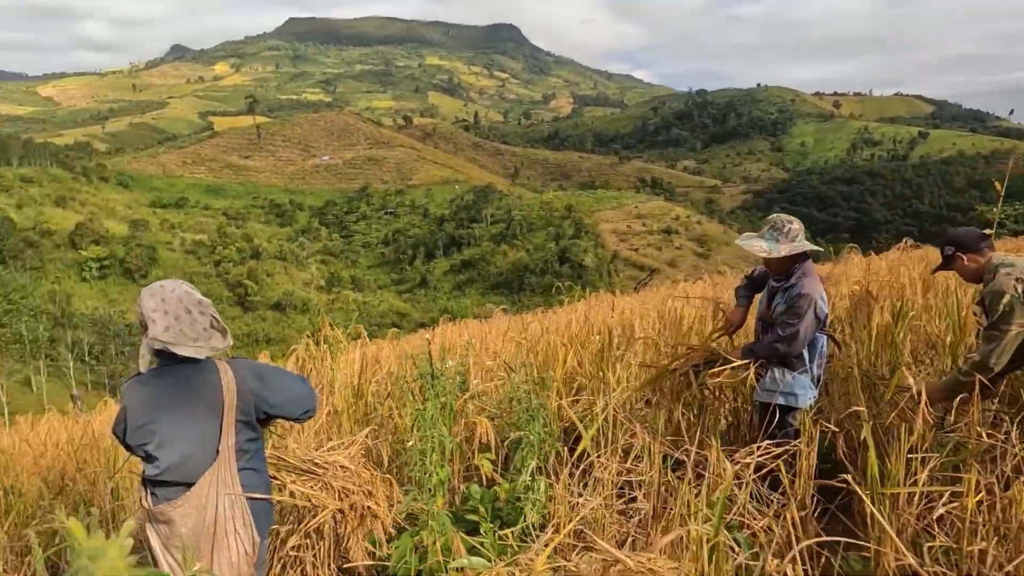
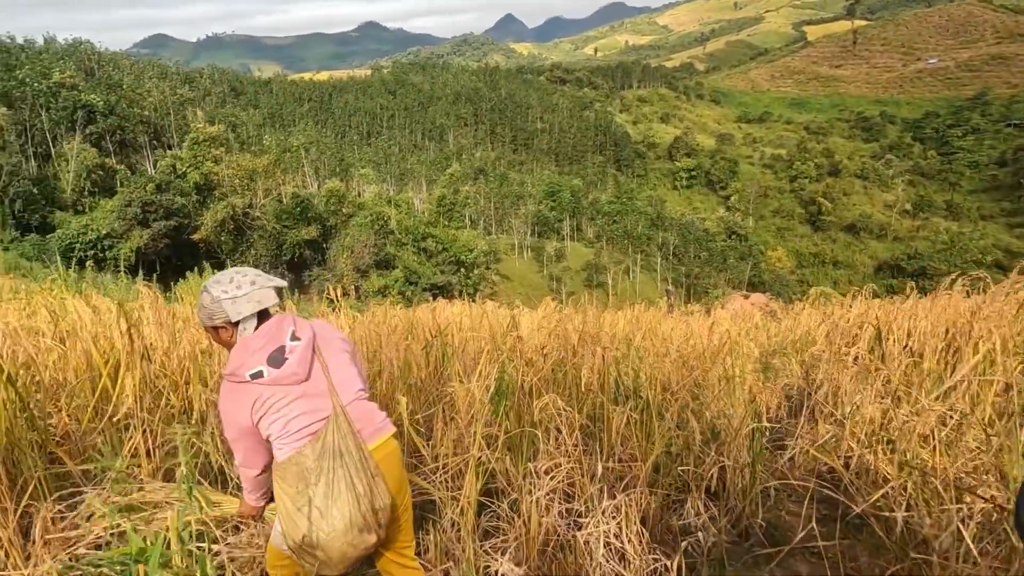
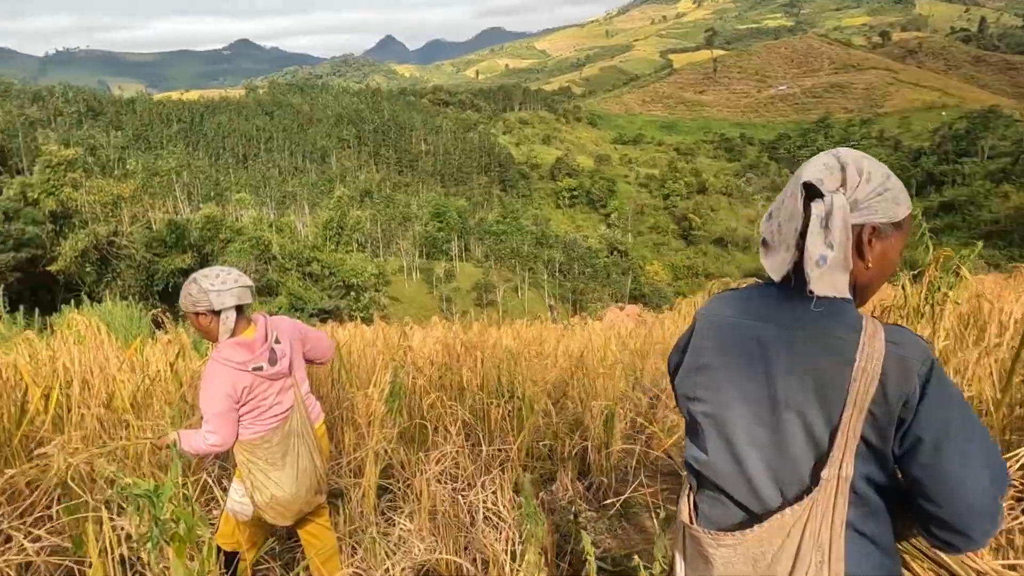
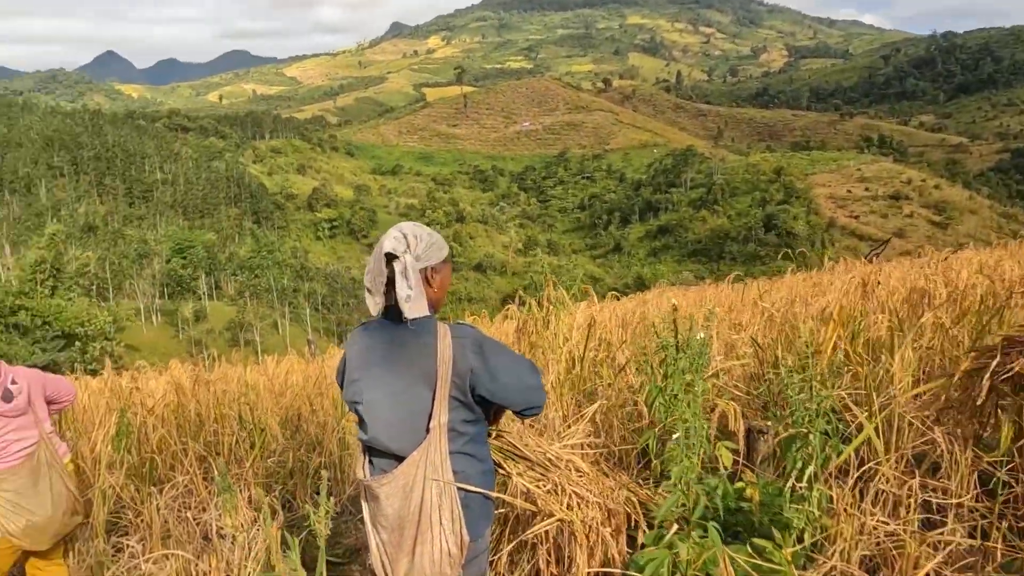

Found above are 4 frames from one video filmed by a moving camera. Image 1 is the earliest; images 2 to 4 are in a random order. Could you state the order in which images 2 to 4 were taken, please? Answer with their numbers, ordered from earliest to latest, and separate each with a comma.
4, 3, 2
